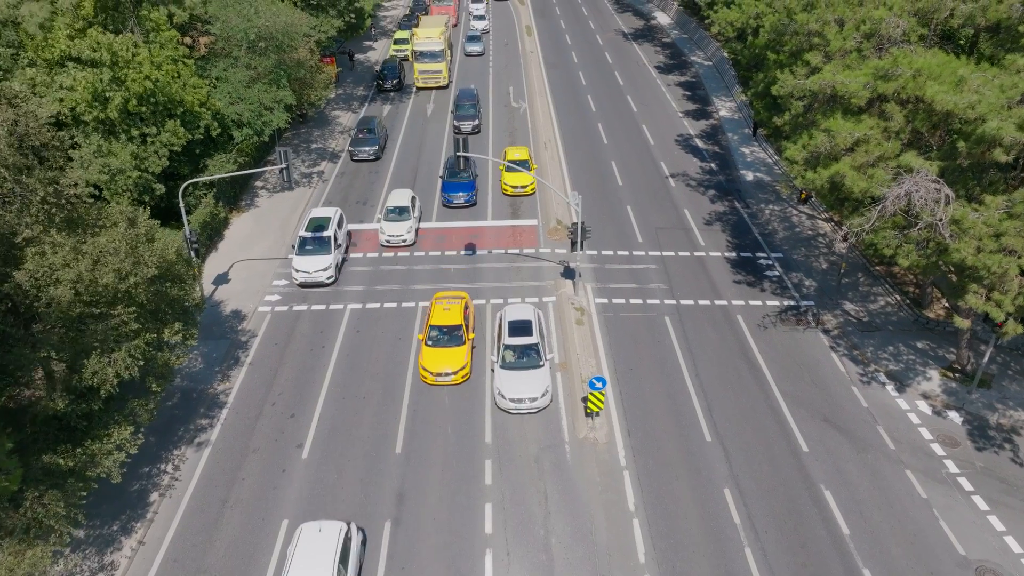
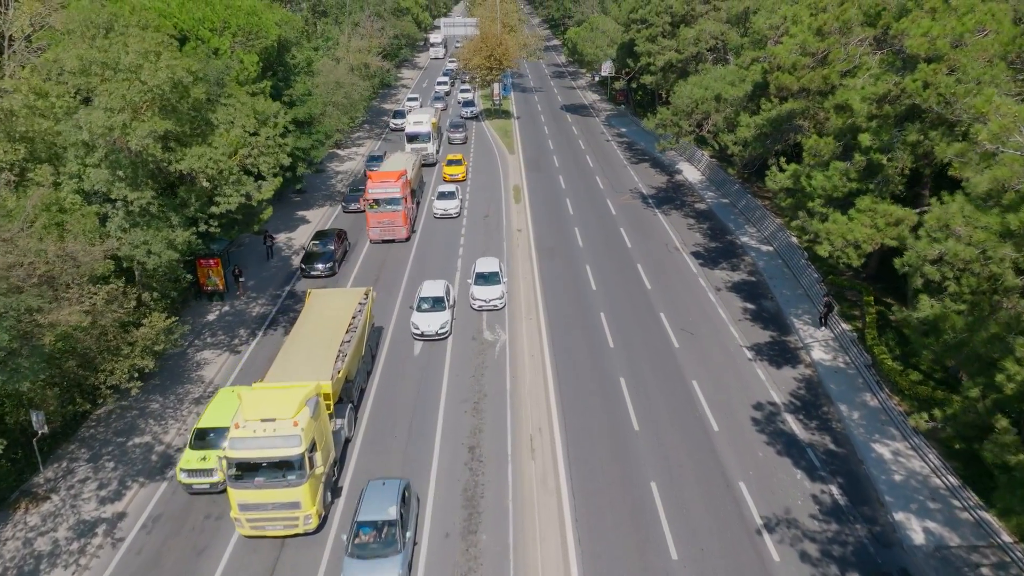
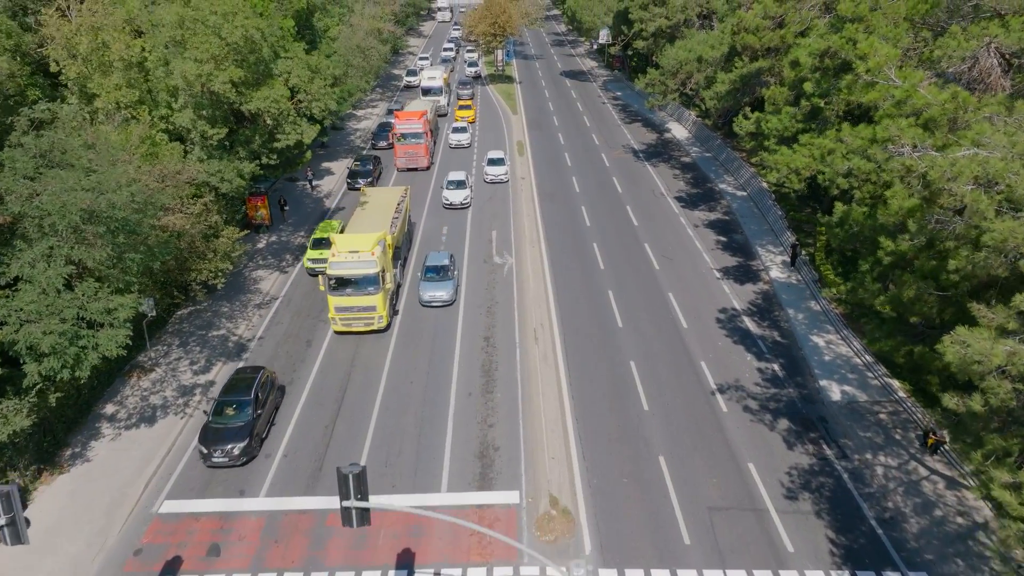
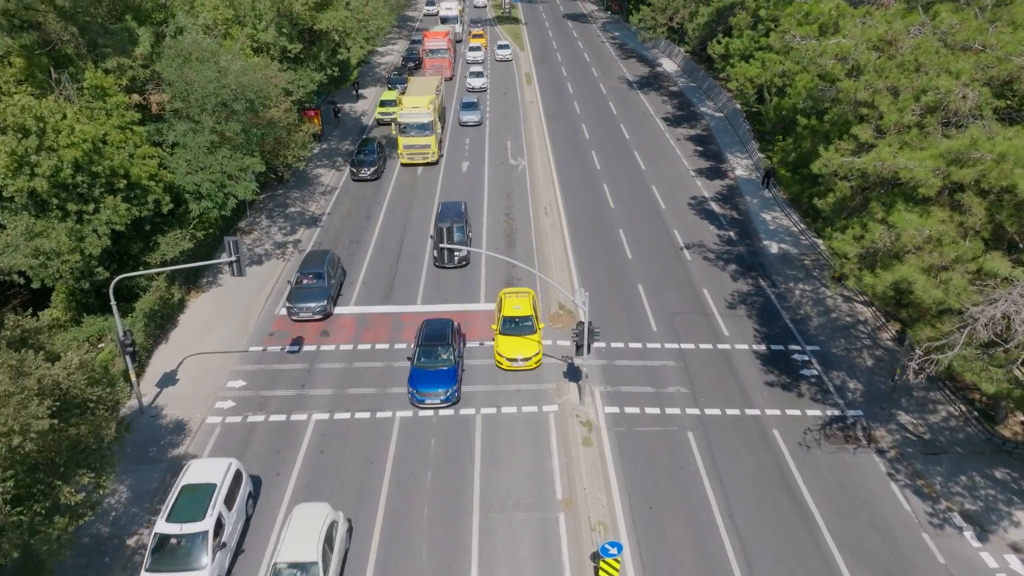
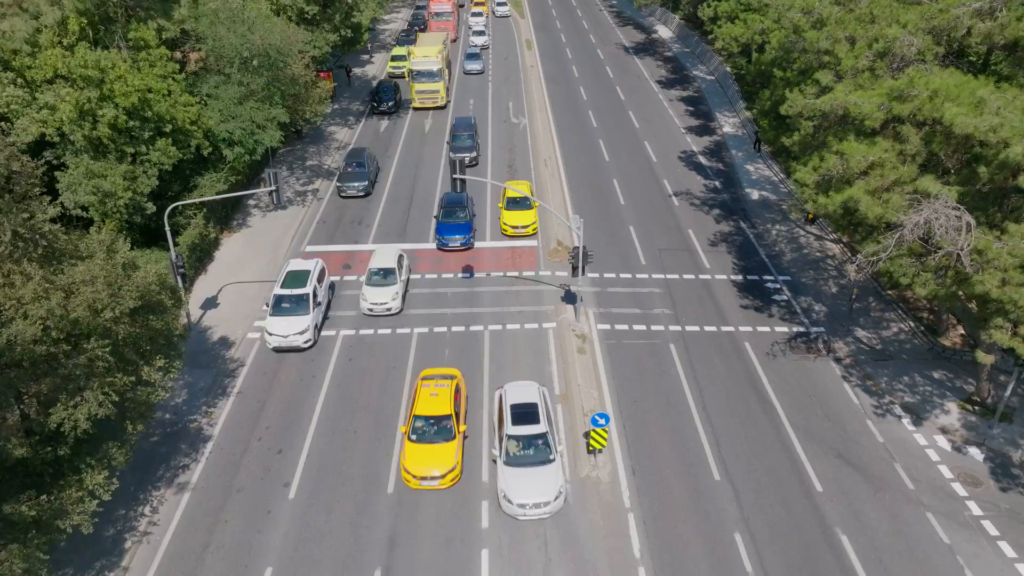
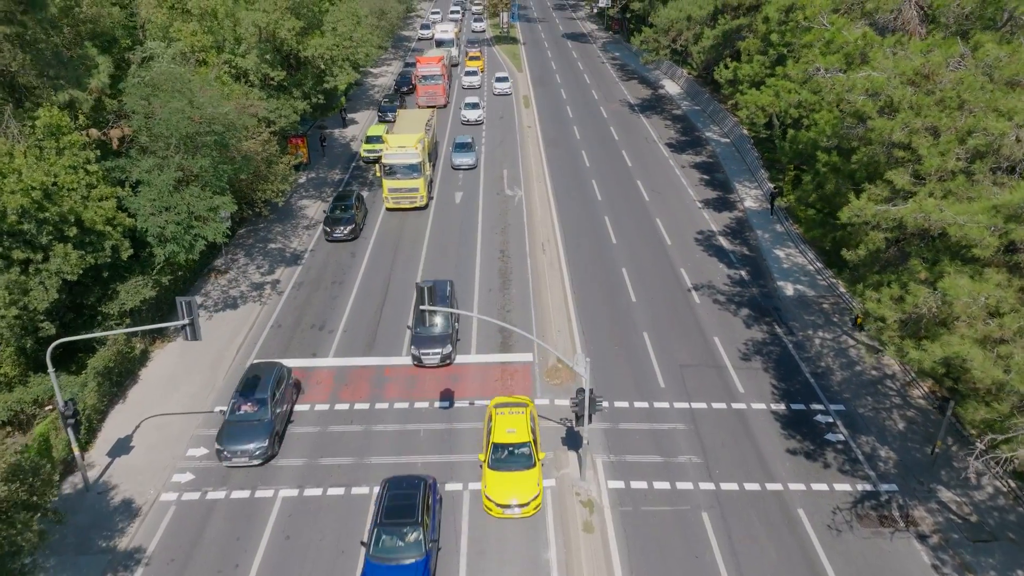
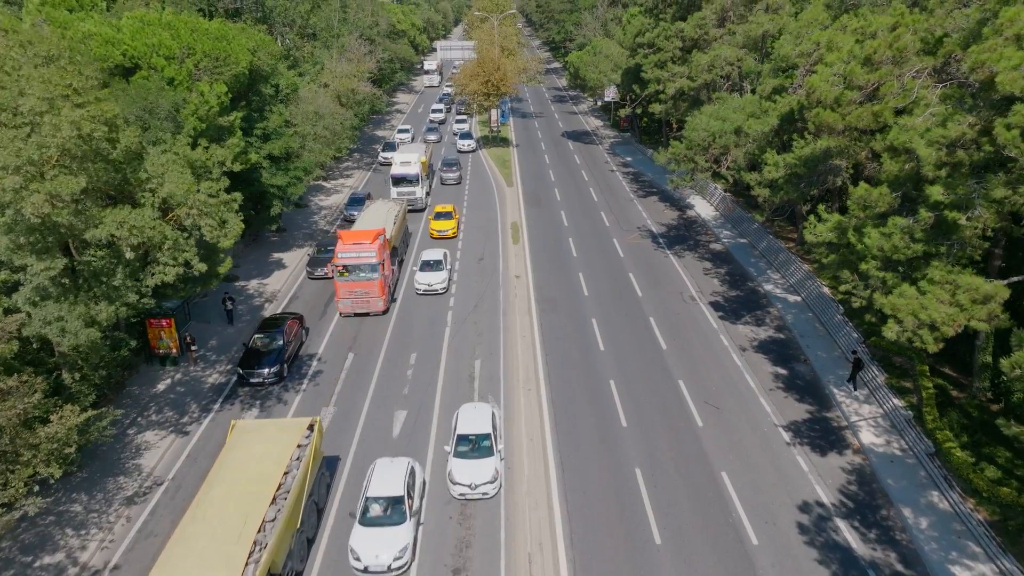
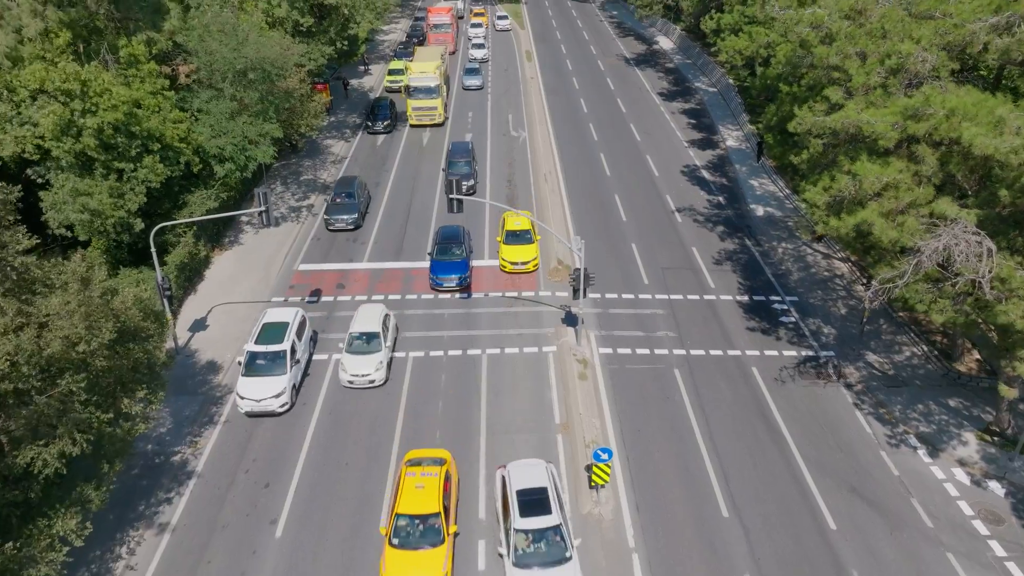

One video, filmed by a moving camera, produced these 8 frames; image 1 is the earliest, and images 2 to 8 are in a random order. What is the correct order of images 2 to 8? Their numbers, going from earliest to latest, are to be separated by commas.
5, 8, 4, 6, 3, 2, 7
